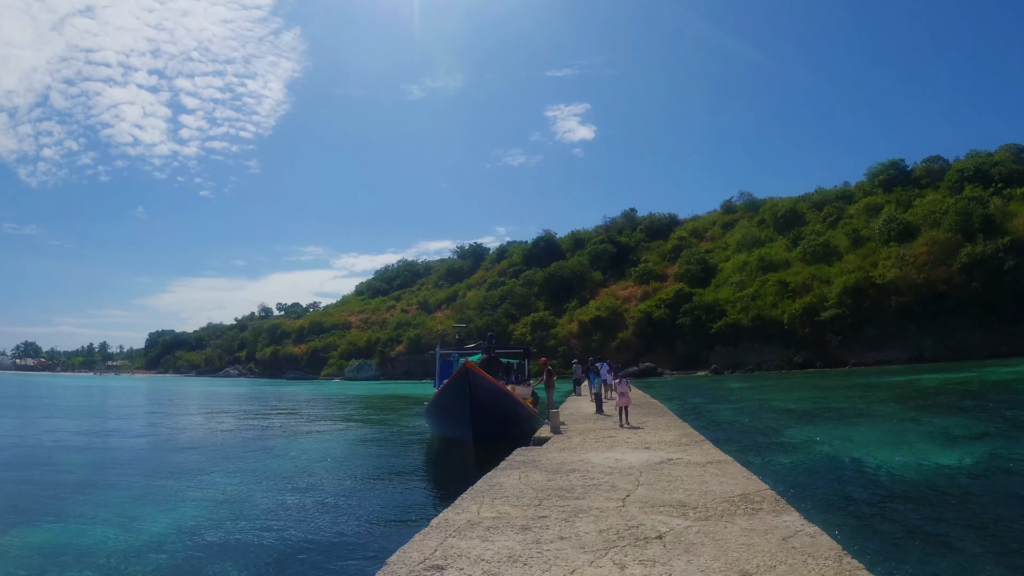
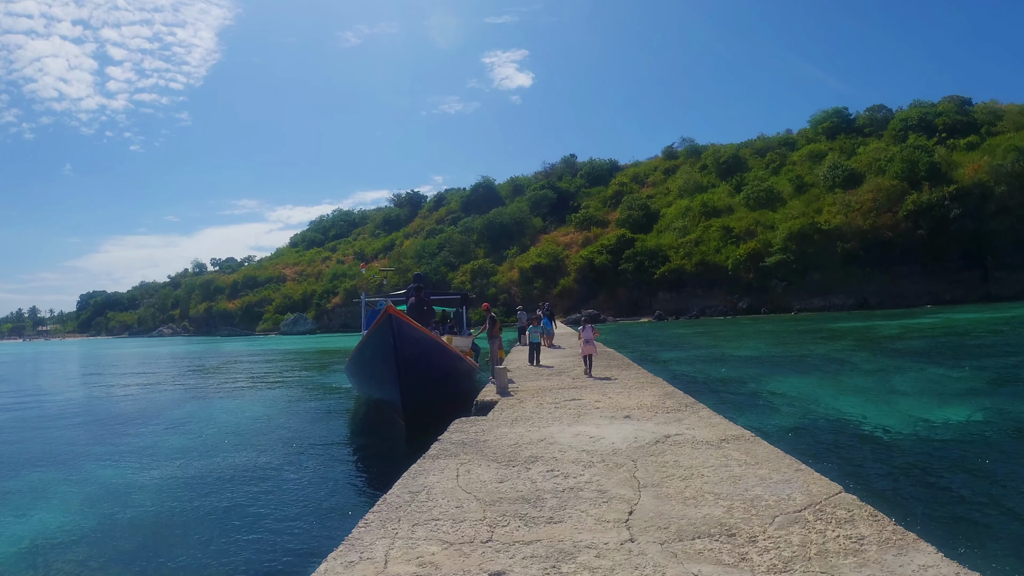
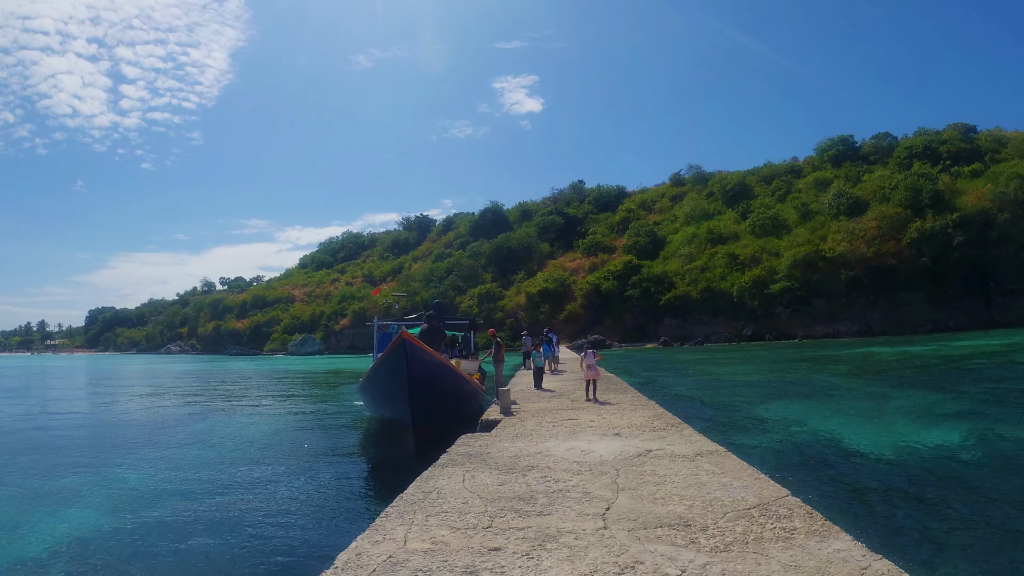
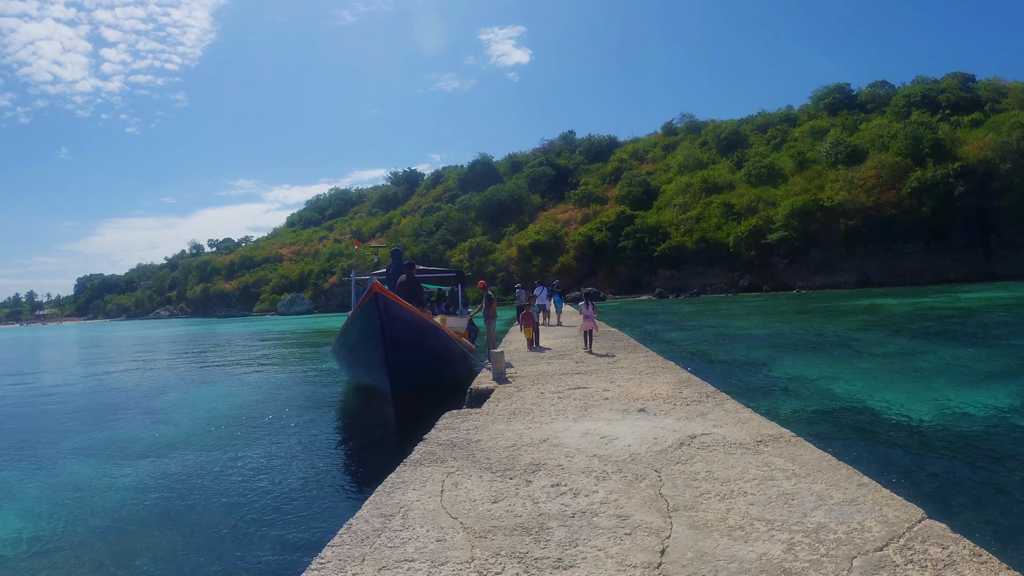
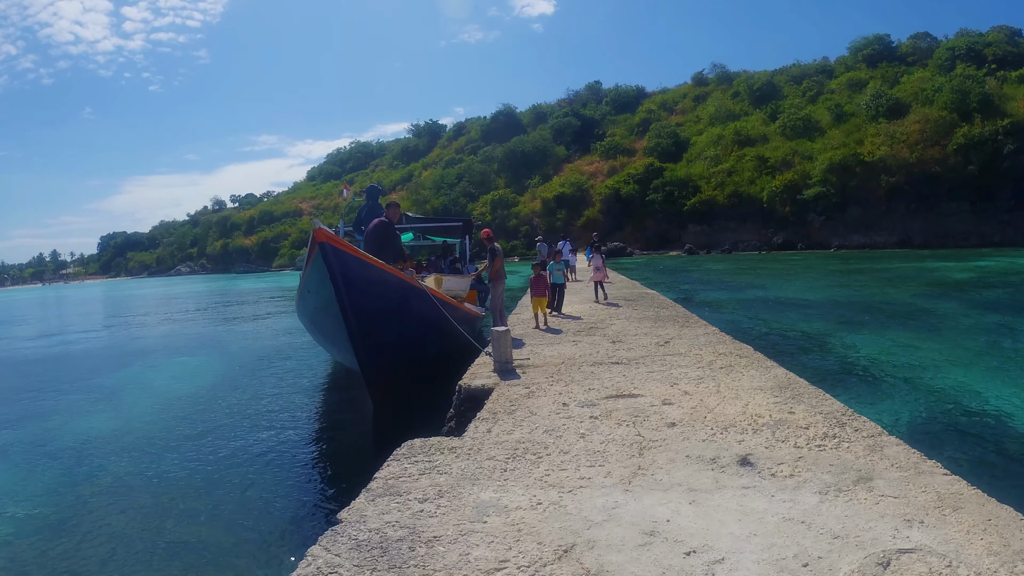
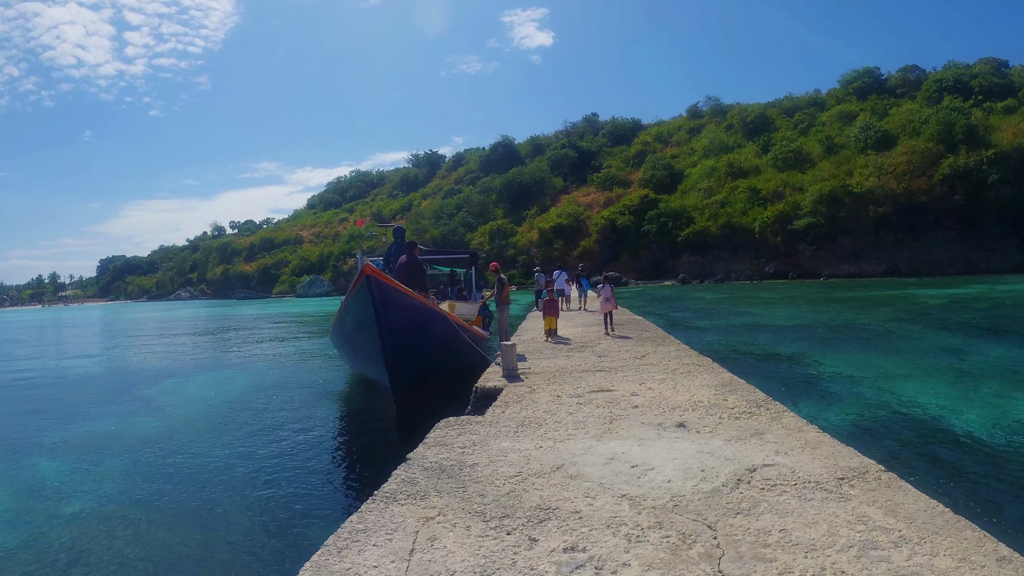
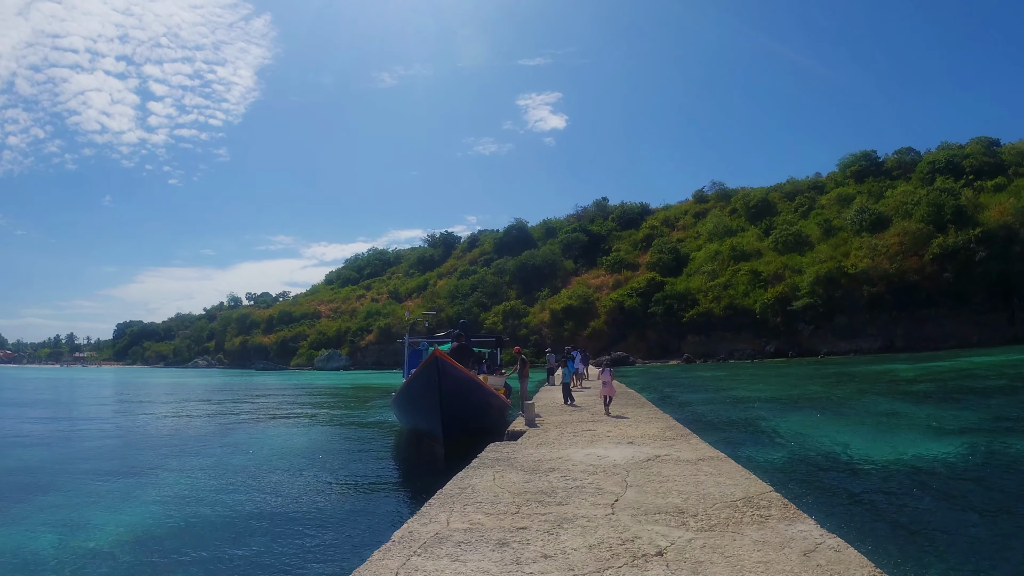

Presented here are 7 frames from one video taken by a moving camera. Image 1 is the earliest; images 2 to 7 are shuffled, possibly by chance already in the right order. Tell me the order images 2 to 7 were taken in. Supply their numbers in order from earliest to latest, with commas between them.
7, 3, 2, 4, 6, 5
